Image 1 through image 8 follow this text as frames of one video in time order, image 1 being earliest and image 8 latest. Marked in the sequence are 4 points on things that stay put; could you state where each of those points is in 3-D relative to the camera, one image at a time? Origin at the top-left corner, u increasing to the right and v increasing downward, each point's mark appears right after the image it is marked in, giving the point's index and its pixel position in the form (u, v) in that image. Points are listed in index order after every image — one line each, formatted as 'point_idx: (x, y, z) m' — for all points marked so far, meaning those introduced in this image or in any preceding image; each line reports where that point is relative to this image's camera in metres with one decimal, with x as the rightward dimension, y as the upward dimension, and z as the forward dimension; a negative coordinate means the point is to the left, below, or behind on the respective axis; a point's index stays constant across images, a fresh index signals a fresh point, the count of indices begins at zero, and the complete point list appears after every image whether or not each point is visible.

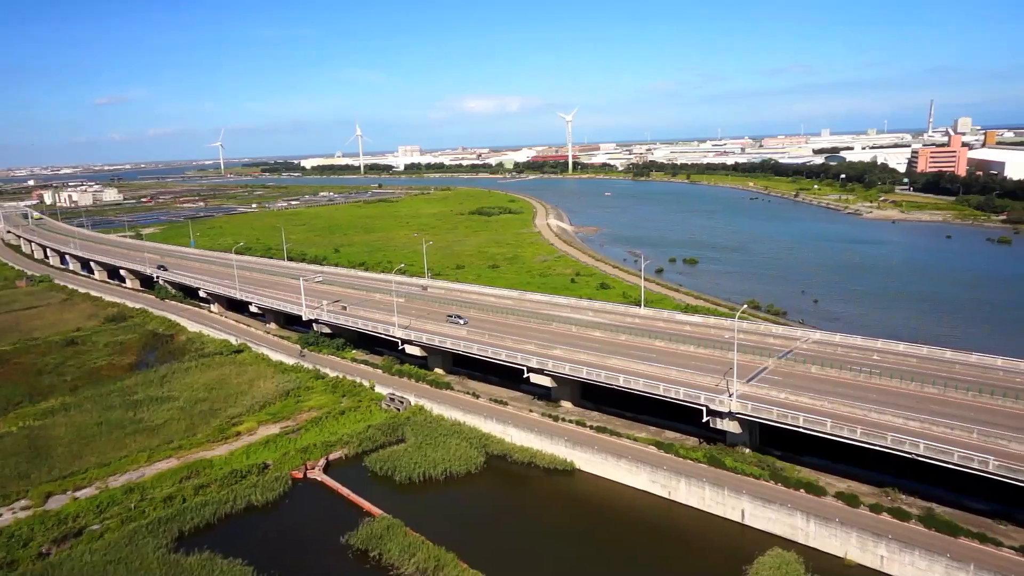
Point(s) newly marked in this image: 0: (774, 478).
0: (+6.1, -4.4, +17.1) m
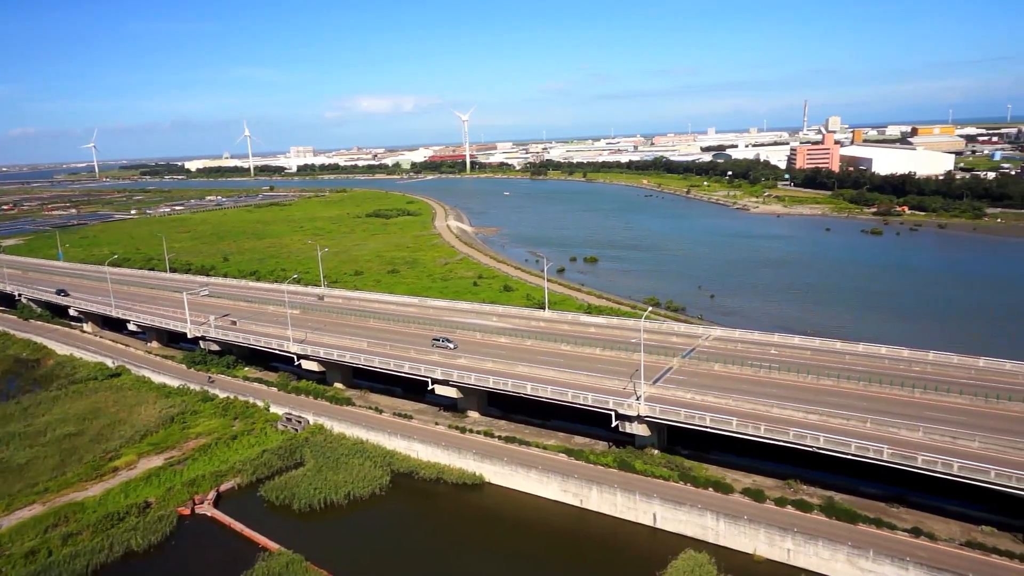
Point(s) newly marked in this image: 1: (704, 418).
0: (+4.0, -4.5, +17.1) m
1: (+4.7, -3.2, +17.8) m
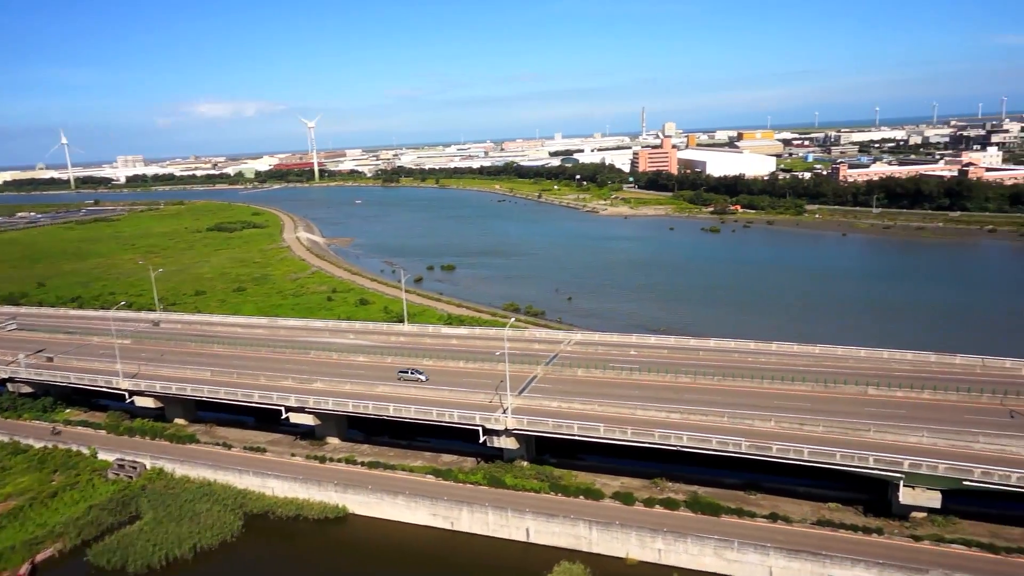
0: (+1.0, -4.7, +16.8) m
1: (+1.4, -3.4, +17.7) m
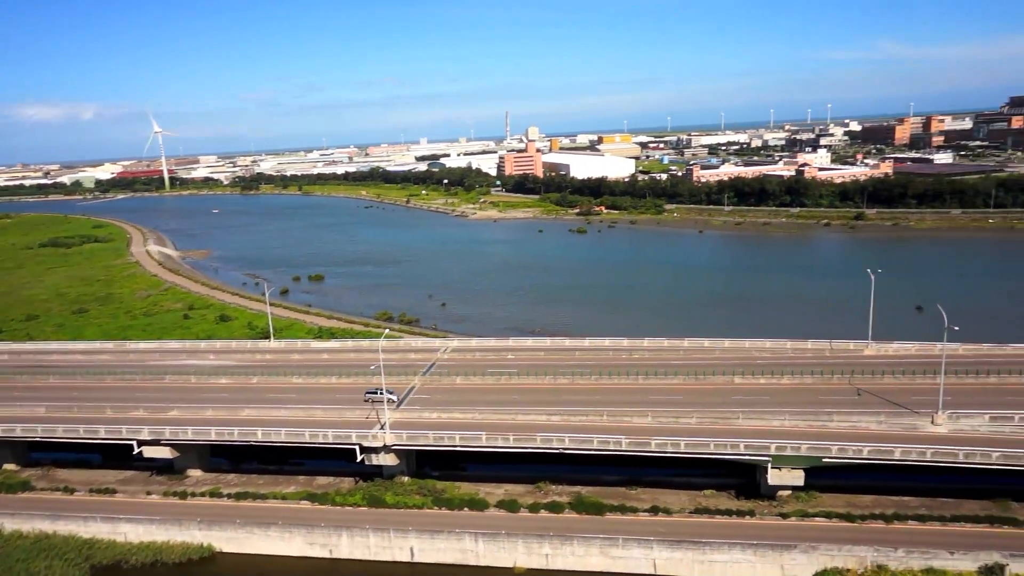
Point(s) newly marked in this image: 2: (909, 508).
0: (-1.7, -4.9, +16.3) m
1: (-1.4, -3.6, +17.2) m
2: (+9.4, -5.2, +17.2) m
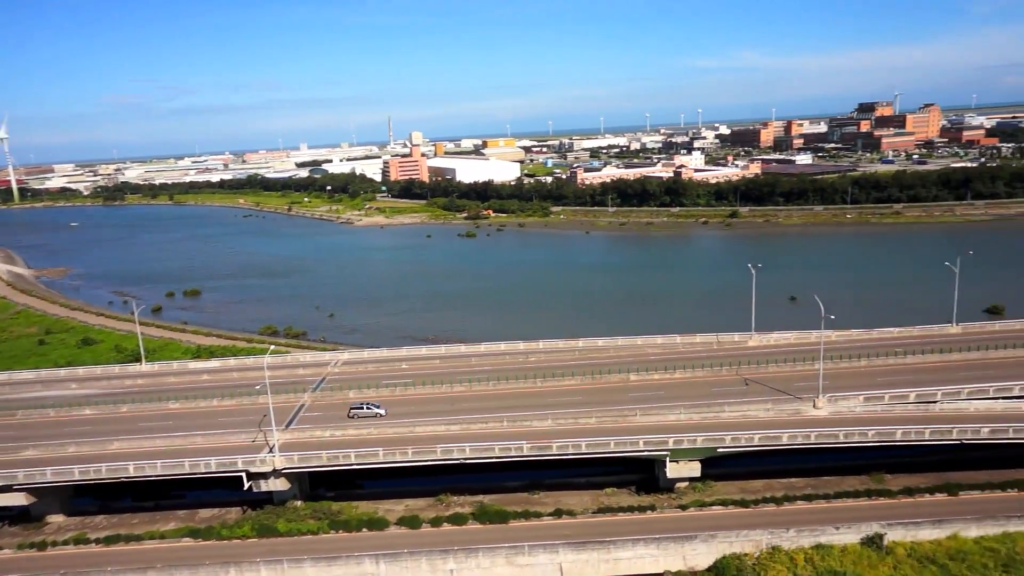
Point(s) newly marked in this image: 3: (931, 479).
0: (-3.8, -5.1, +15.3) m
1: (-3.7, -3.8, +16.3) m
2: (+7.0, -5.0, +17.9) m
3: (+10.6, -4.8, +18.4) m
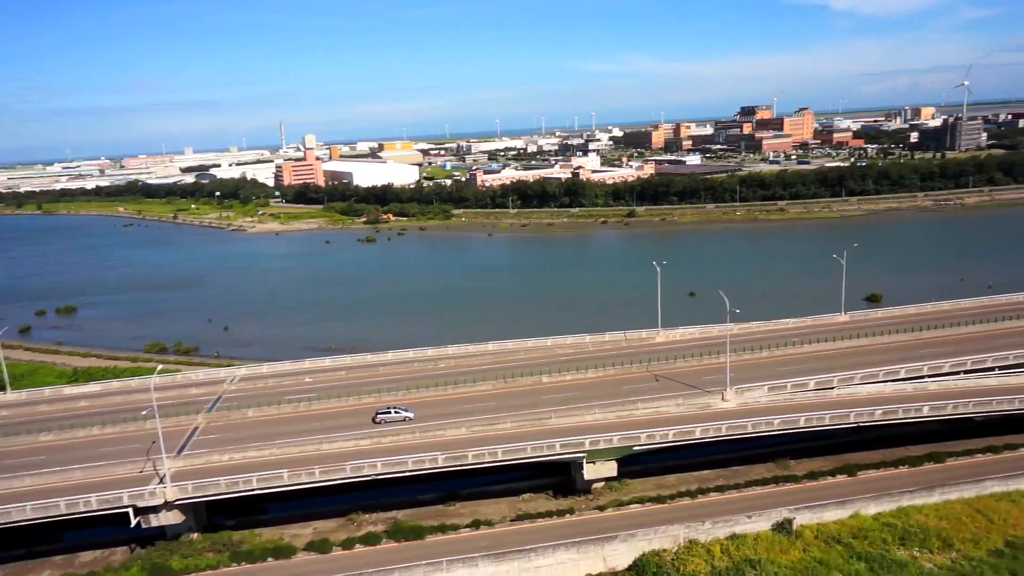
0: (-5.4, -5.3, +14.1) m
1: (-5.5, -4.0, +15.0) m
2: (+5.0, -4.8, +18.1) m
3: (+8.4, -4.6, +19.1) m
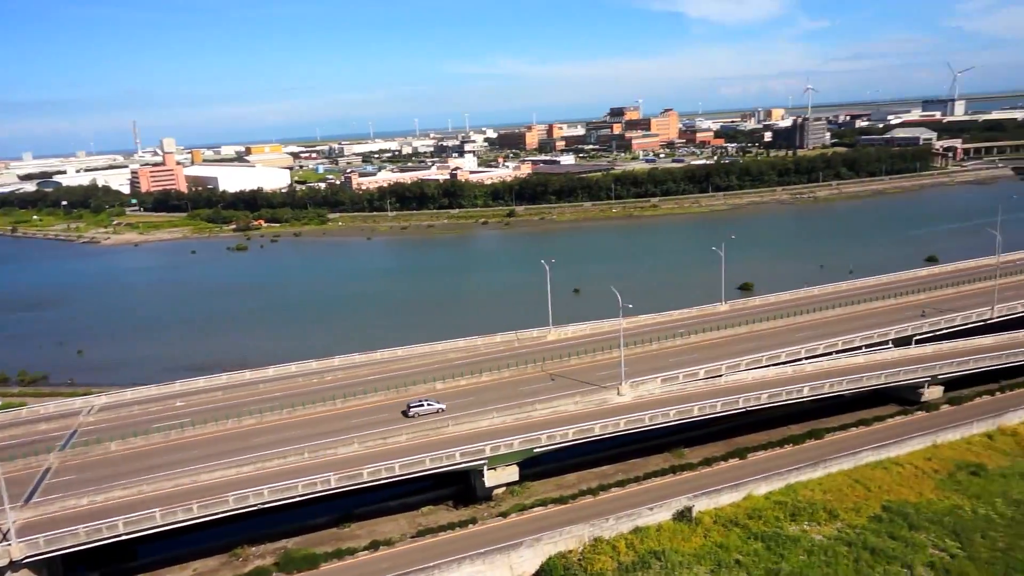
0: (-7.0, -5.7, +12.3) m
1: (-7.3, -4.4, +13.2) m
2: (+2.5, -4.7, +18.0) m
3: (+5.7, -4.3, +19.5) m
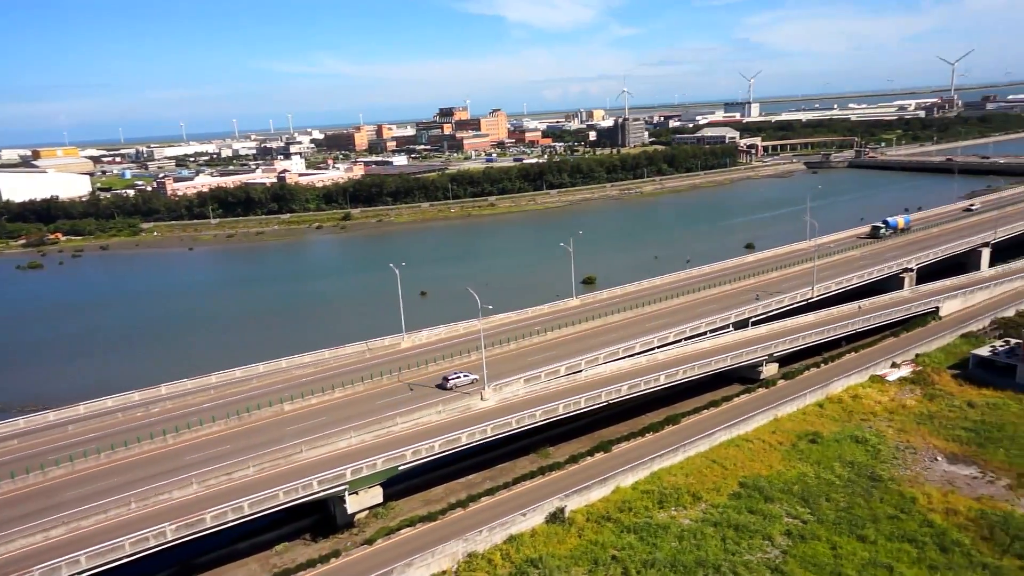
0: (-8.5, -6.2, +9.3) m
1: (-9.1, -4.9, +10.2) m
2: (-0.5, -4.8, +17.0) m
3: (+2.2, -4.2, +19.2) m
